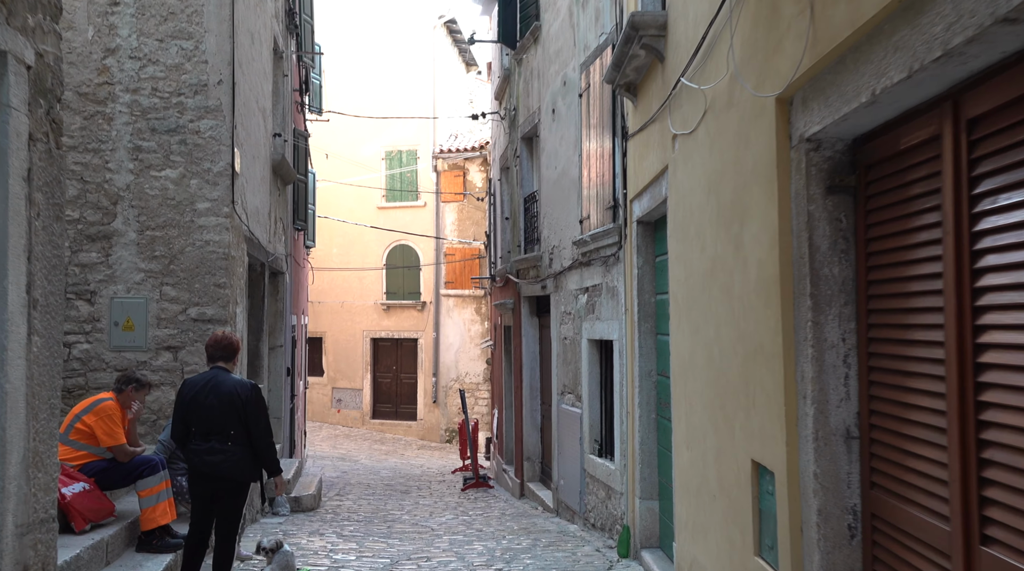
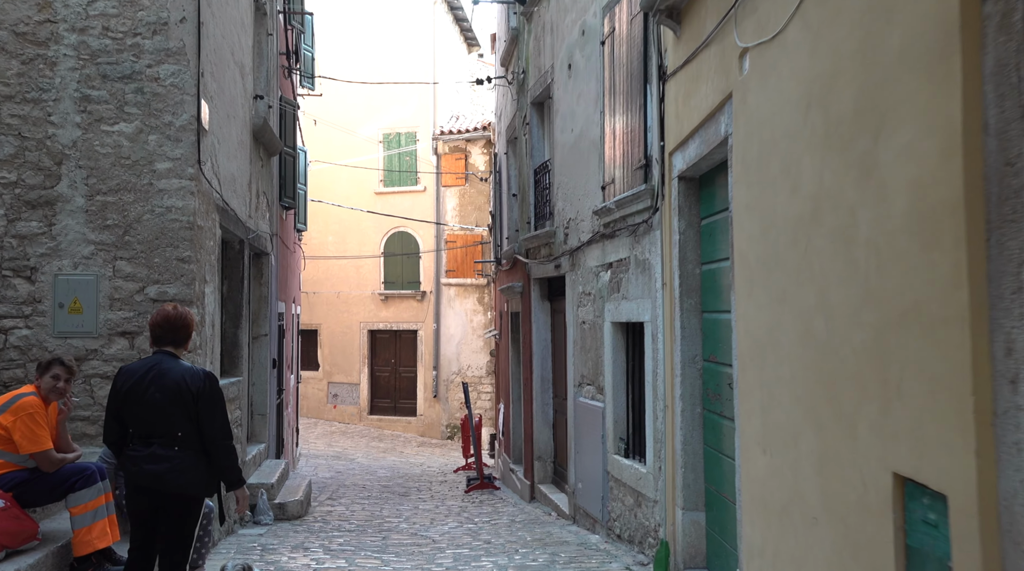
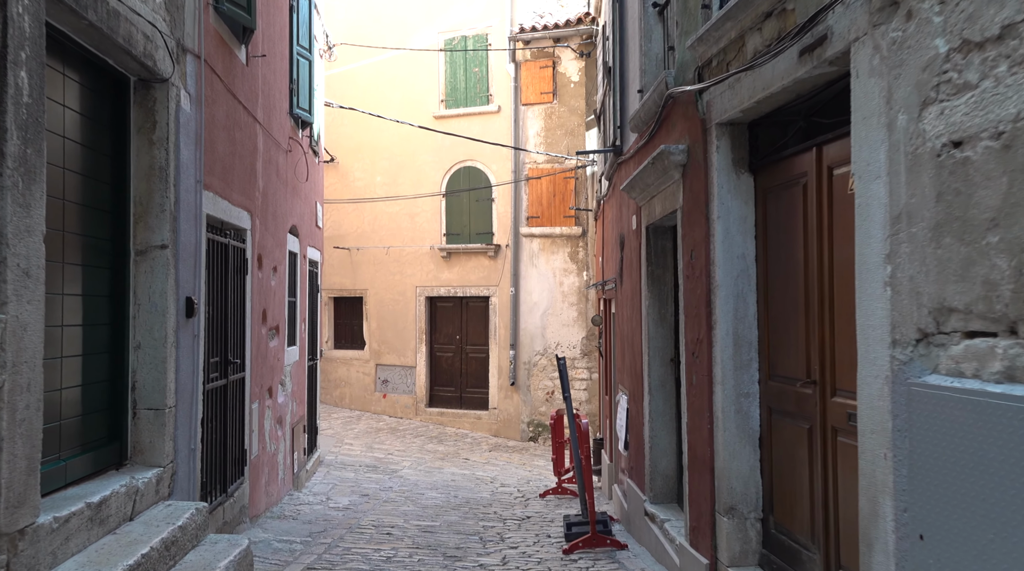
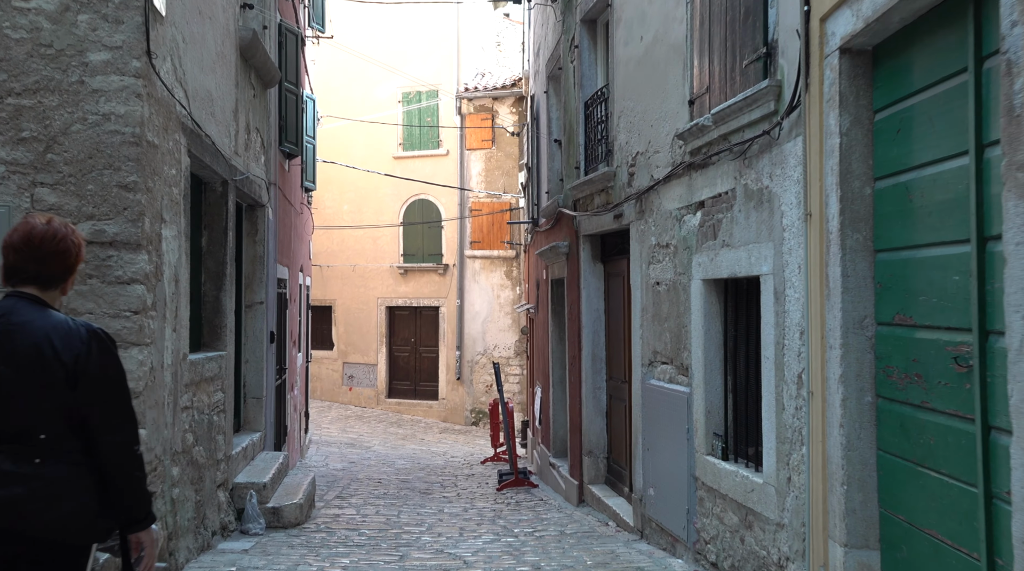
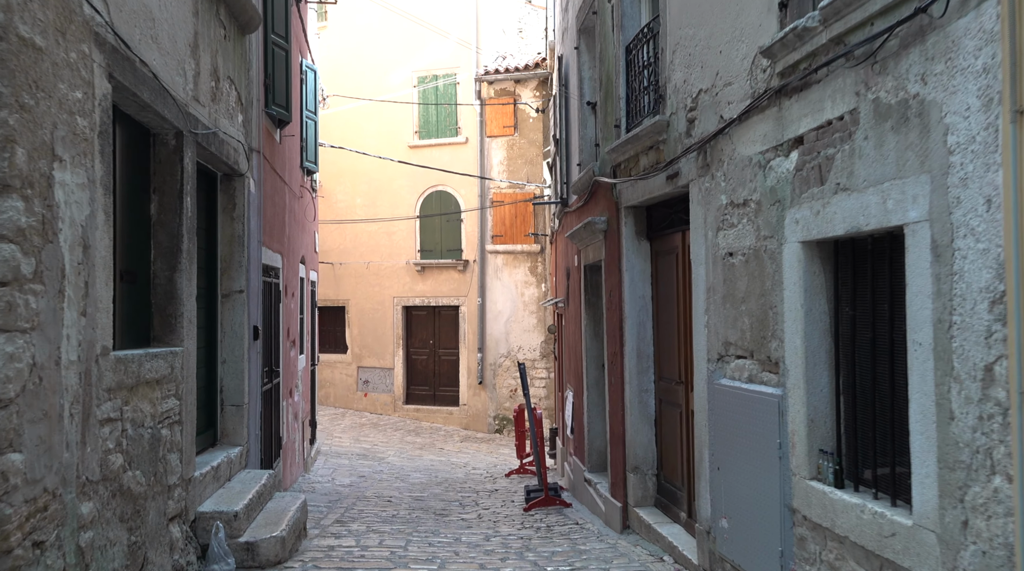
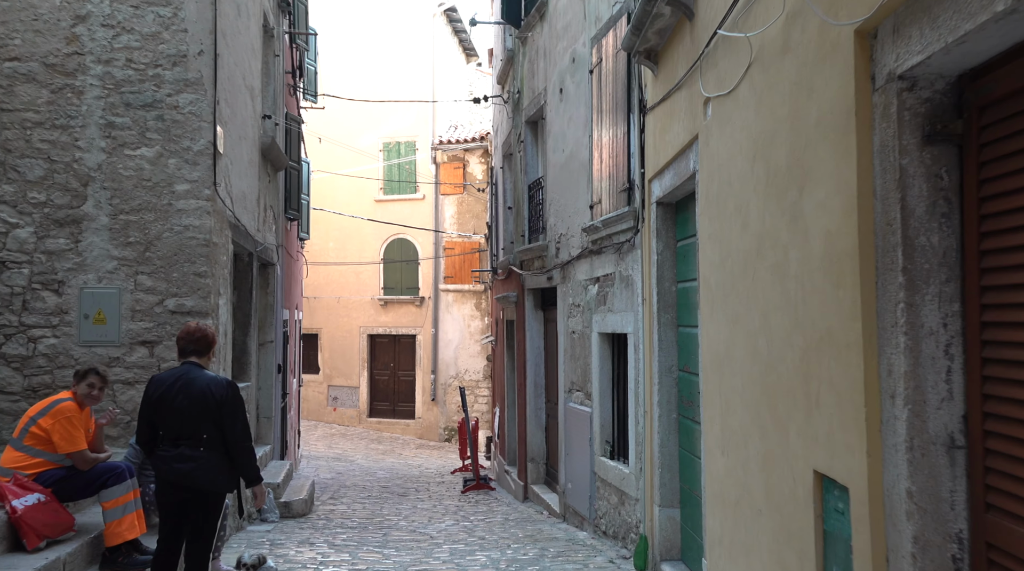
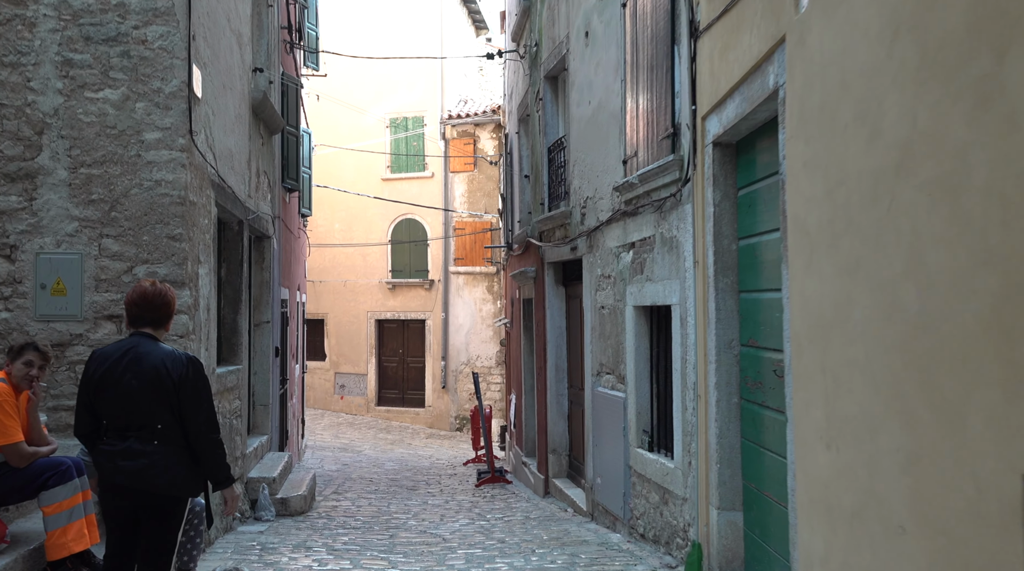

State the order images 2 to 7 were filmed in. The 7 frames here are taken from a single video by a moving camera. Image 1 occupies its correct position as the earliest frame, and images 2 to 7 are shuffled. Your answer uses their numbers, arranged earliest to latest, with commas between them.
6, 2, 7, 4, 5, 3
